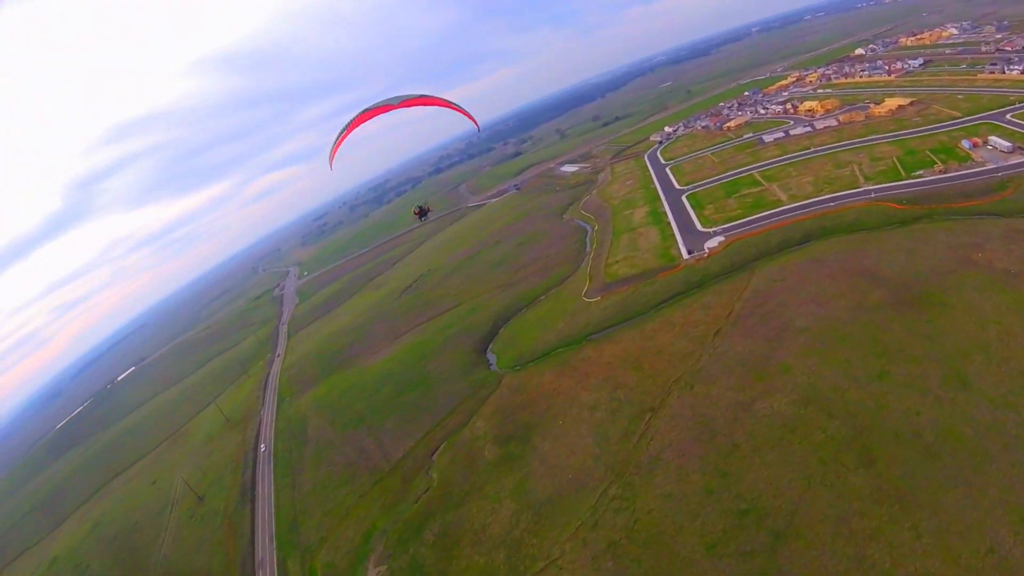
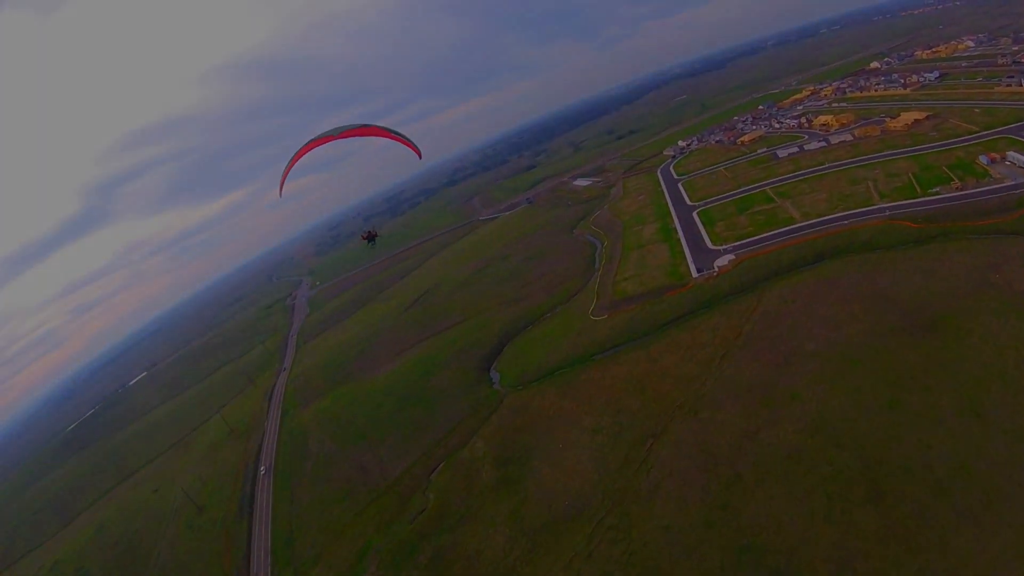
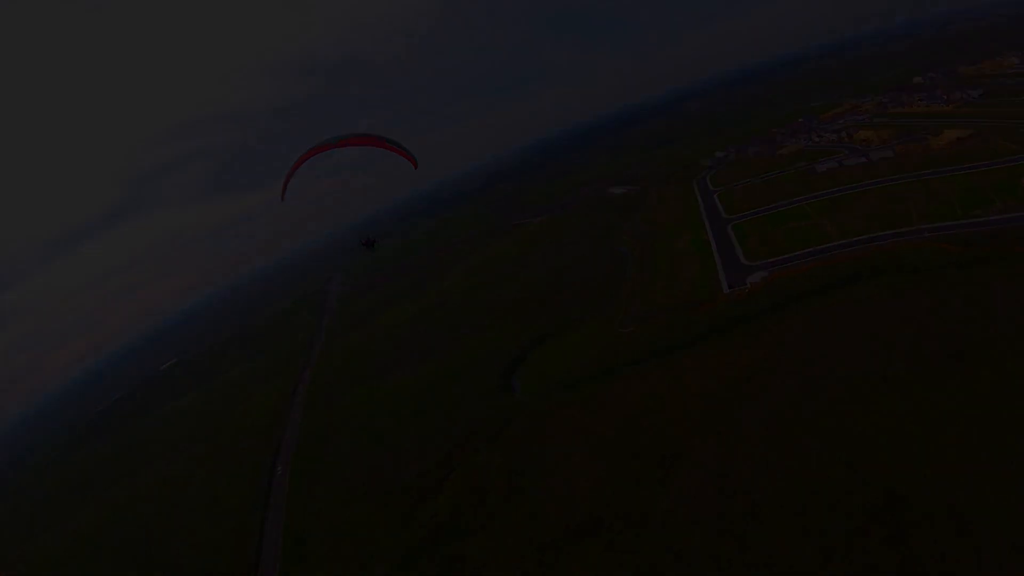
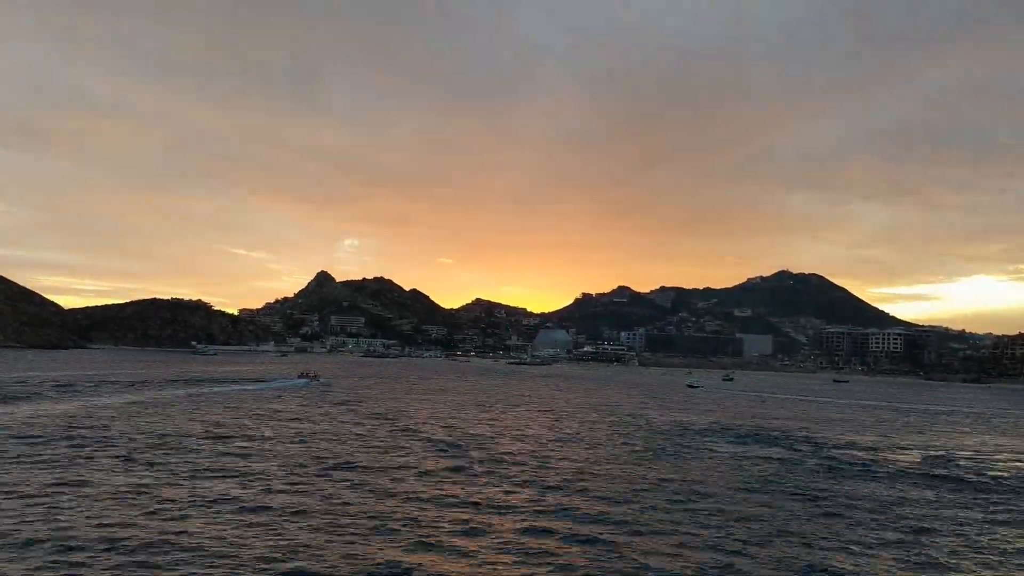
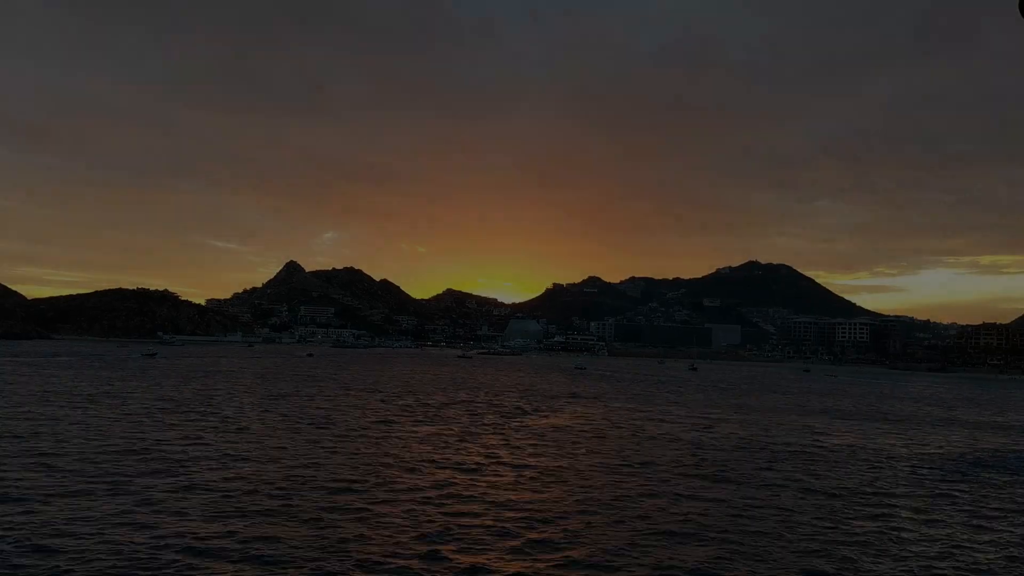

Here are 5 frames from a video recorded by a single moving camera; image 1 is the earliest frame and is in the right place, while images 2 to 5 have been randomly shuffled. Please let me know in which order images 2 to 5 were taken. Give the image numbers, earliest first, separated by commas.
2, 3, 5, 4
